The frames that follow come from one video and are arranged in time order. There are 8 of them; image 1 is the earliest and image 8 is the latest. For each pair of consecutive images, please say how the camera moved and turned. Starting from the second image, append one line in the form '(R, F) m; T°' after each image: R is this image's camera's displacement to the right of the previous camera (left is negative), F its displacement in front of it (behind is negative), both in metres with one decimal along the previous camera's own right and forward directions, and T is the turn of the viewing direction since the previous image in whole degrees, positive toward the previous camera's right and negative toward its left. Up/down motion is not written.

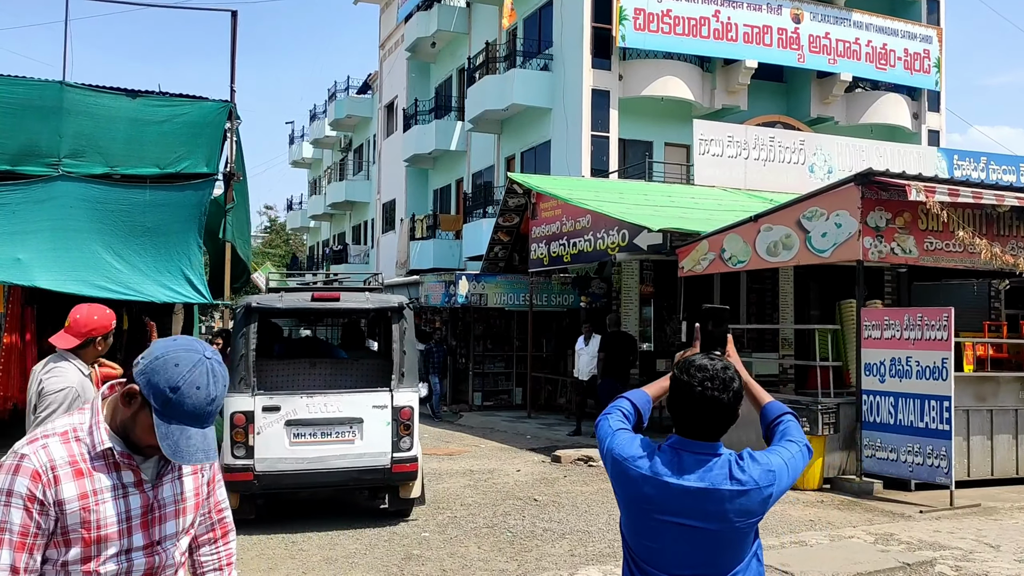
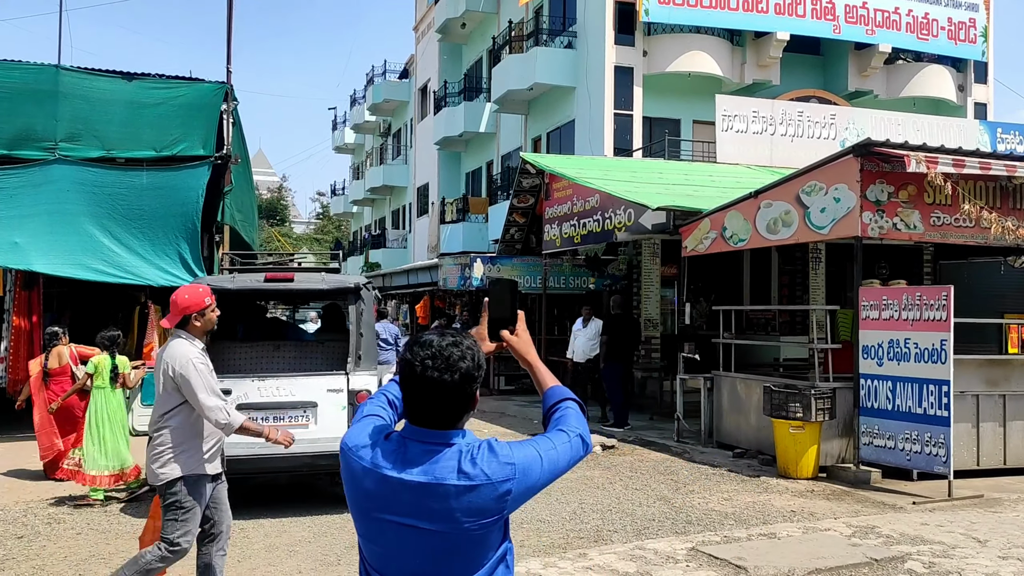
(+0.6, +0.3) m; -3°
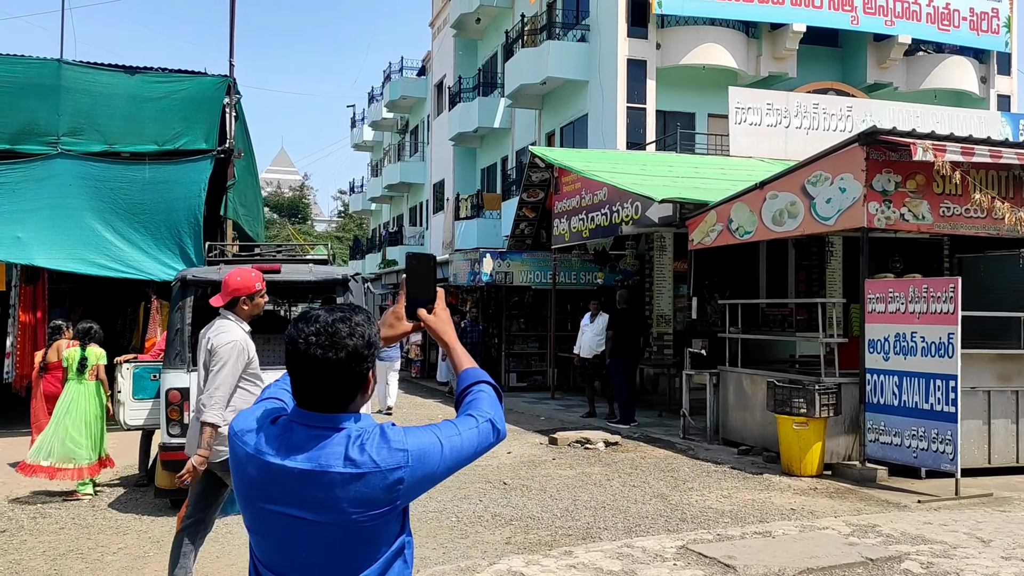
(+0.2, +0.1) m; -1°
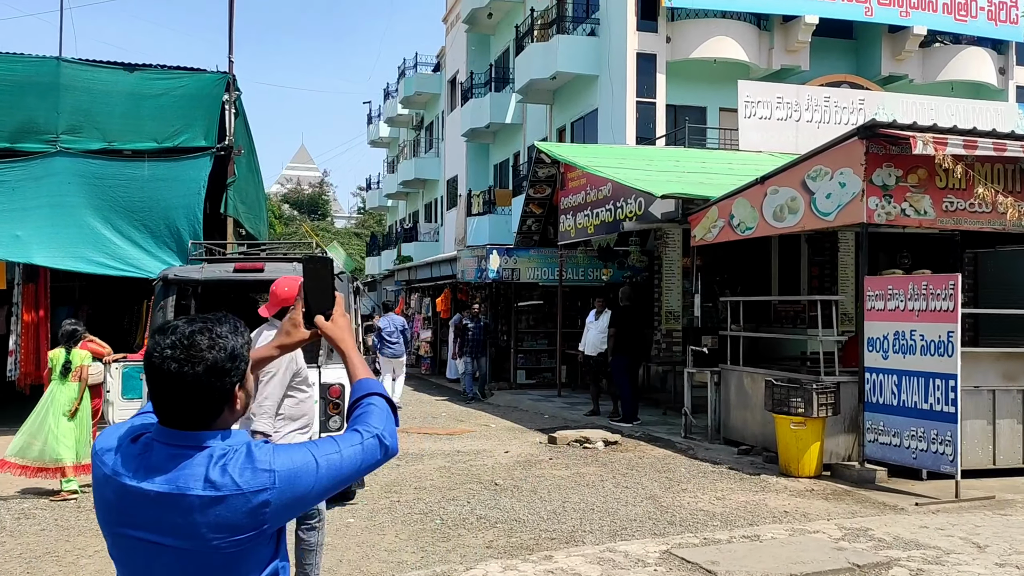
(+0.2, +0.1) m; -1°
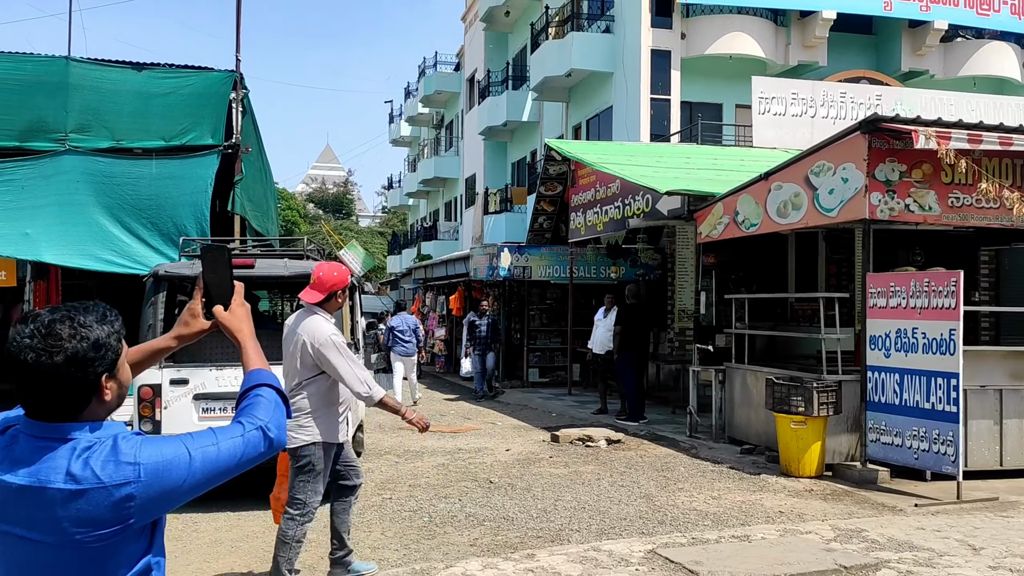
(+0.2, 0.0) m; -2°
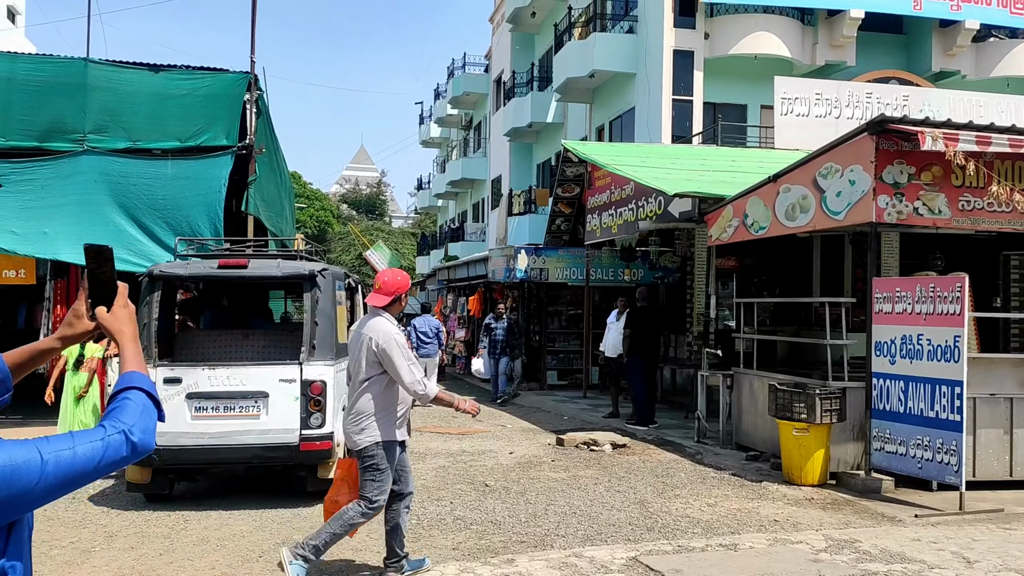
(+0.3, 0.0) m; -2°
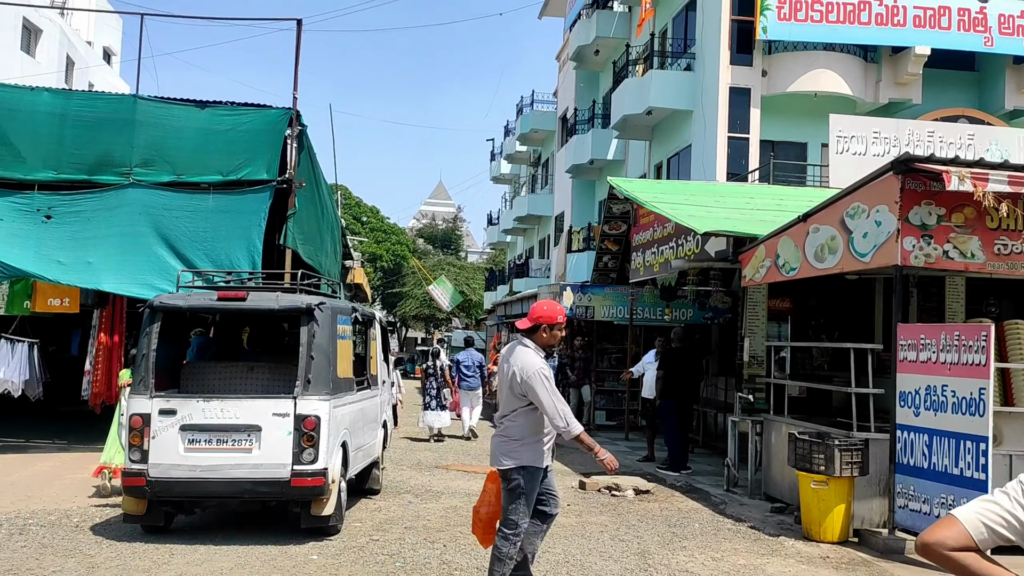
(+0.5, +0.1) m; -5°
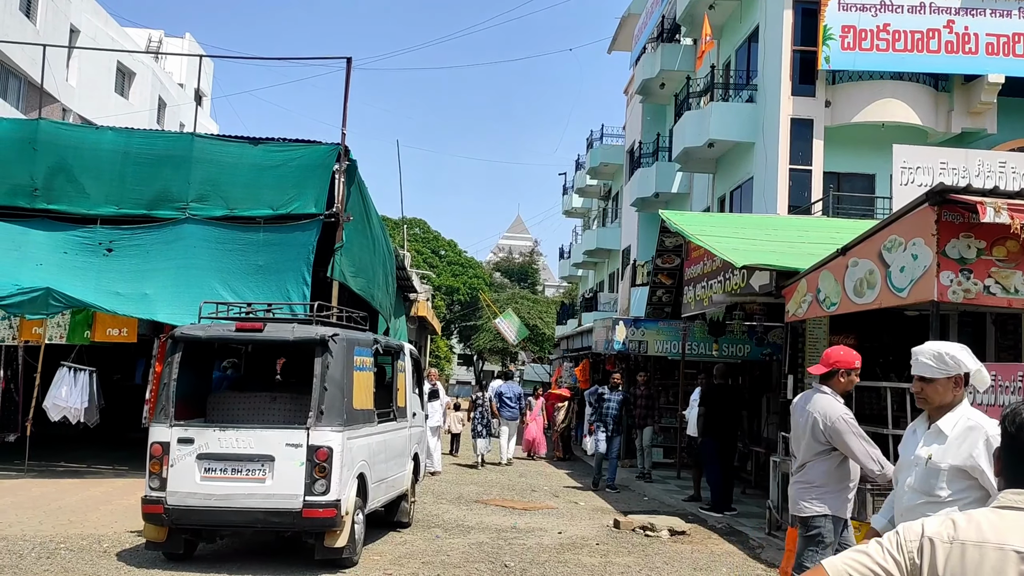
(+0.4, 0.0) m; -5°
